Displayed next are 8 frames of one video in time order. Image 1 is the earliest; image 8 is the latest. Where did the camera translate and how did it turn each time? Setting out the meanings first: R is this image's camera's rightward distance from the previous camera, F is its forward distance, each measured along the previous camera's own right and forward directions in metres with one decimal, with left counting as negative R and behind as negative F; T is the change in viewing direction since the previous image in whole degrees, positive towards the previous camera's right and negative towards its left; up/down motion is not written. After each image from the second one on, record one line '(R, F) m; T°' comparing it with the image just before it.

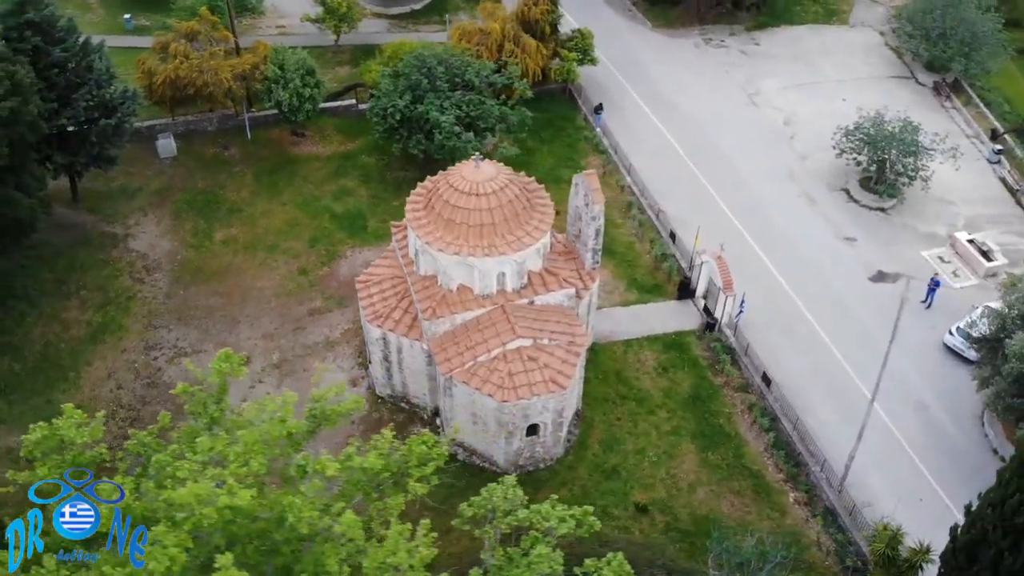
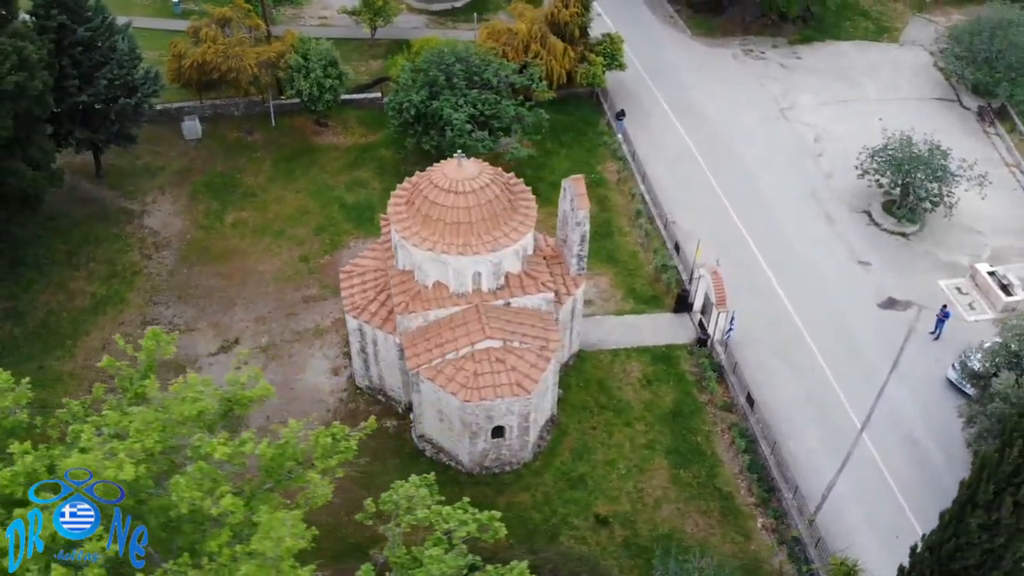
(+2.5, +0.2) m; -4°
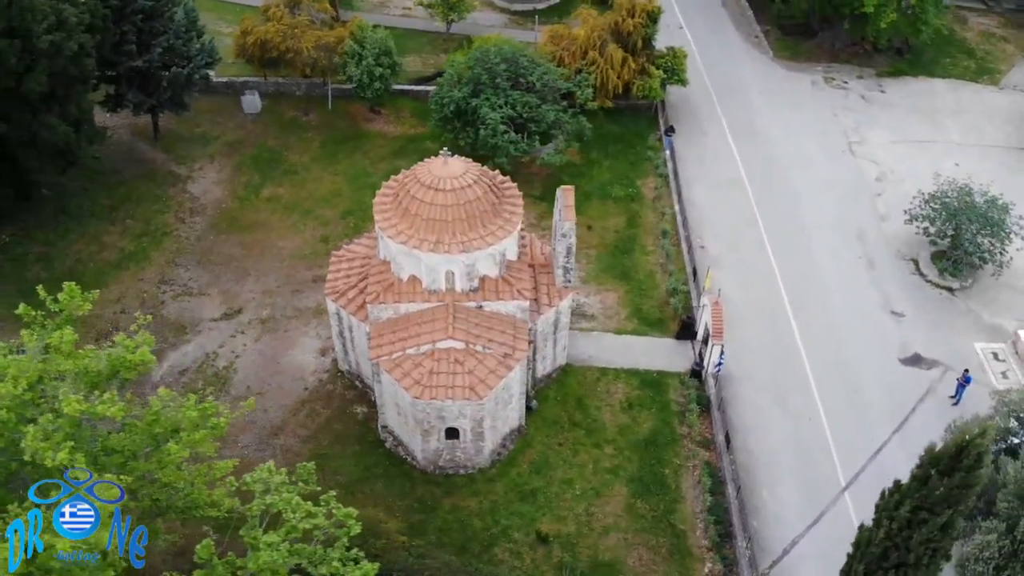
(+4.0, +0.5) m; -8°
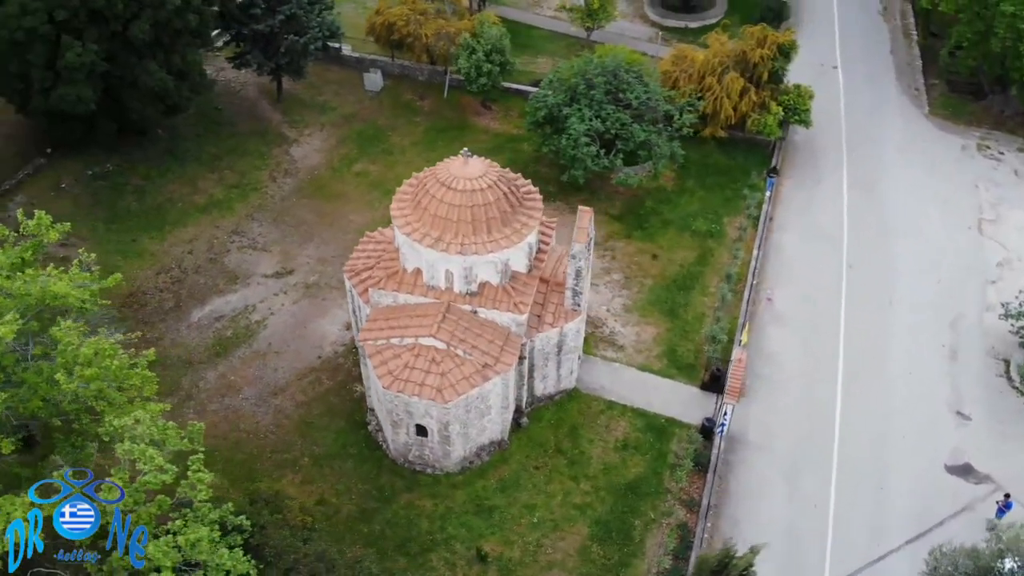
(+5.1, +1.1) m; -13°
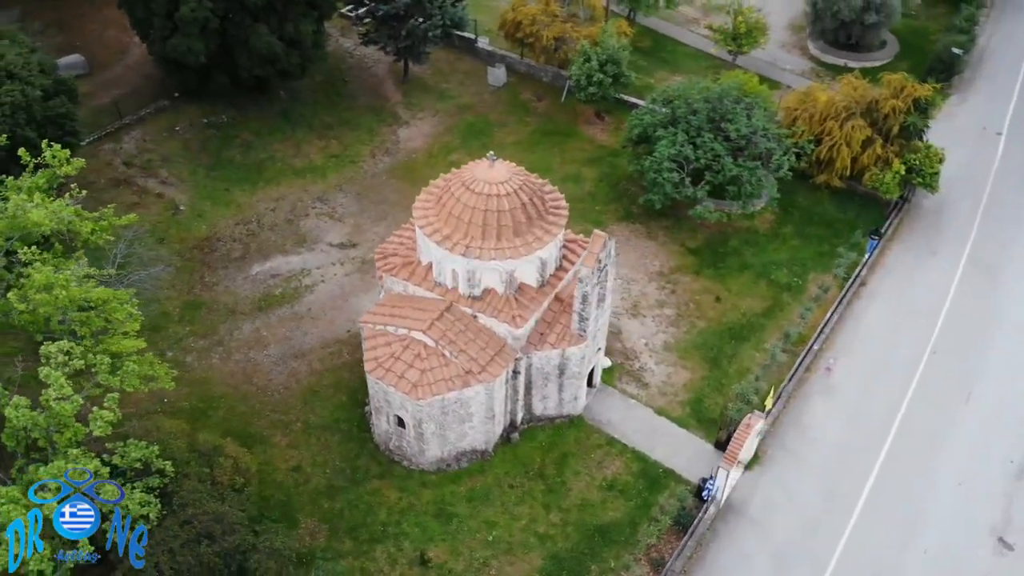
(+4.9, +1.1) m; -13°
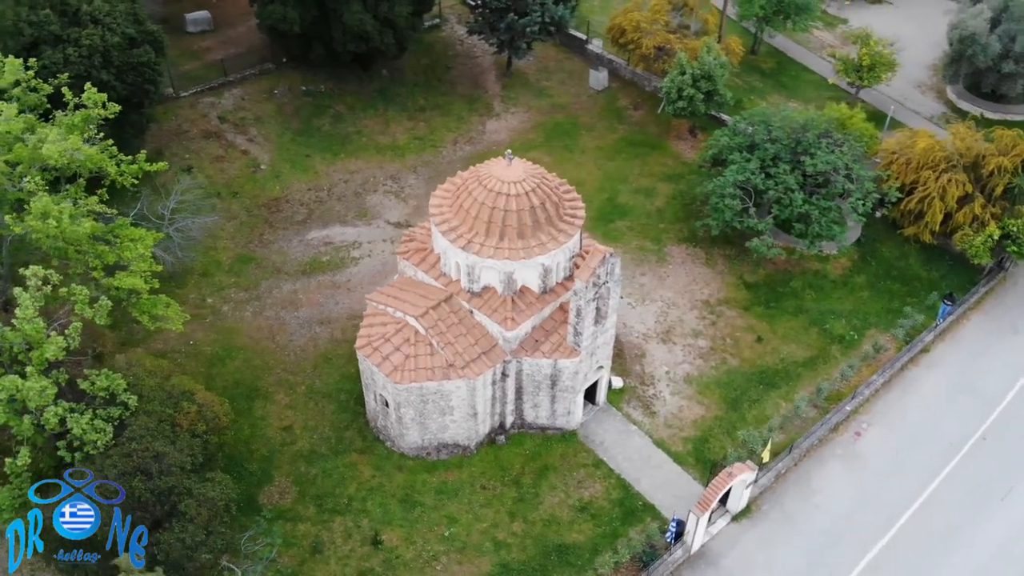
(+4.2, +0.7) m; -10°
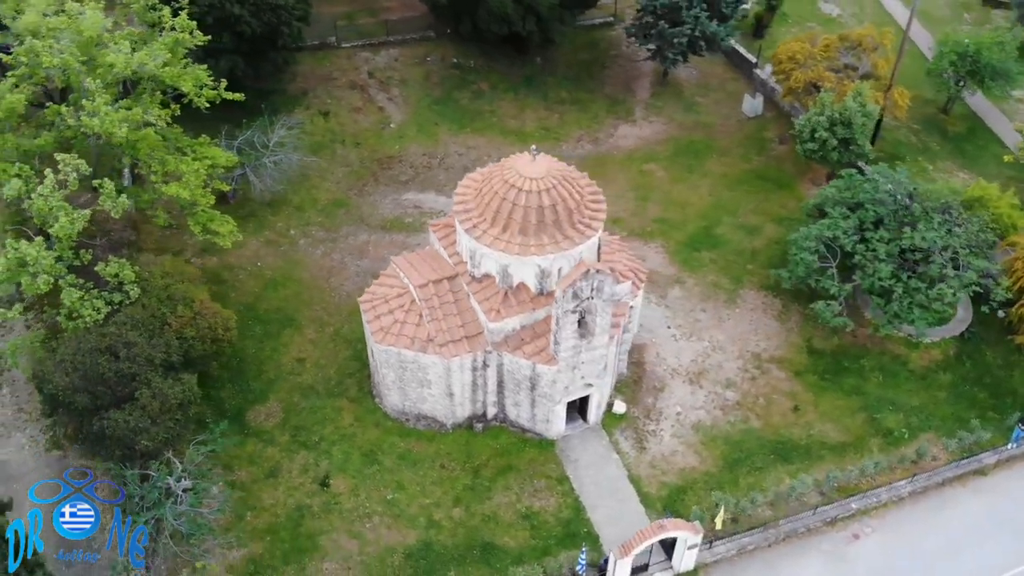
(+6.4, +0.9) m; -16°
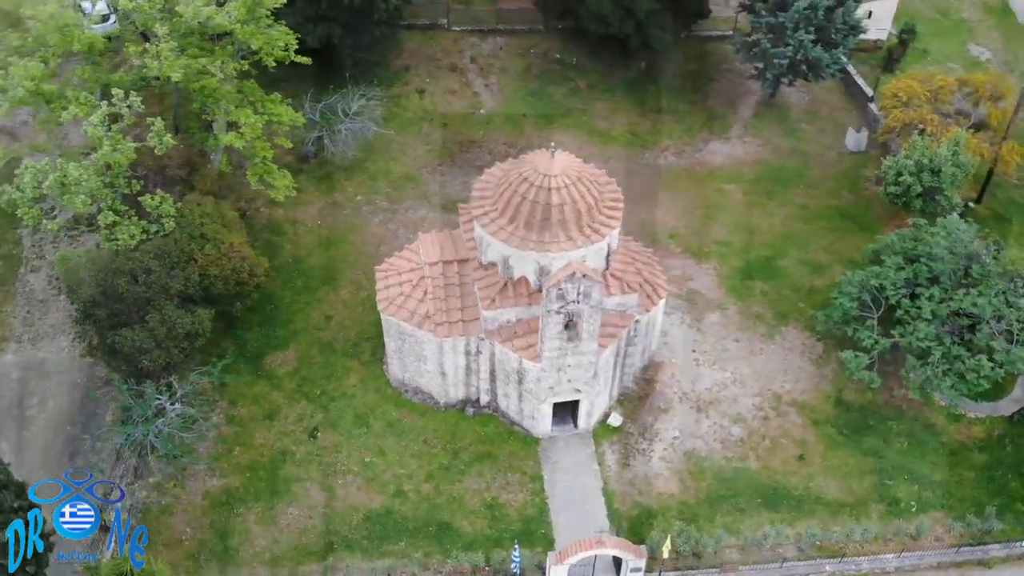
(+4.3, +0.2) m; -11°
